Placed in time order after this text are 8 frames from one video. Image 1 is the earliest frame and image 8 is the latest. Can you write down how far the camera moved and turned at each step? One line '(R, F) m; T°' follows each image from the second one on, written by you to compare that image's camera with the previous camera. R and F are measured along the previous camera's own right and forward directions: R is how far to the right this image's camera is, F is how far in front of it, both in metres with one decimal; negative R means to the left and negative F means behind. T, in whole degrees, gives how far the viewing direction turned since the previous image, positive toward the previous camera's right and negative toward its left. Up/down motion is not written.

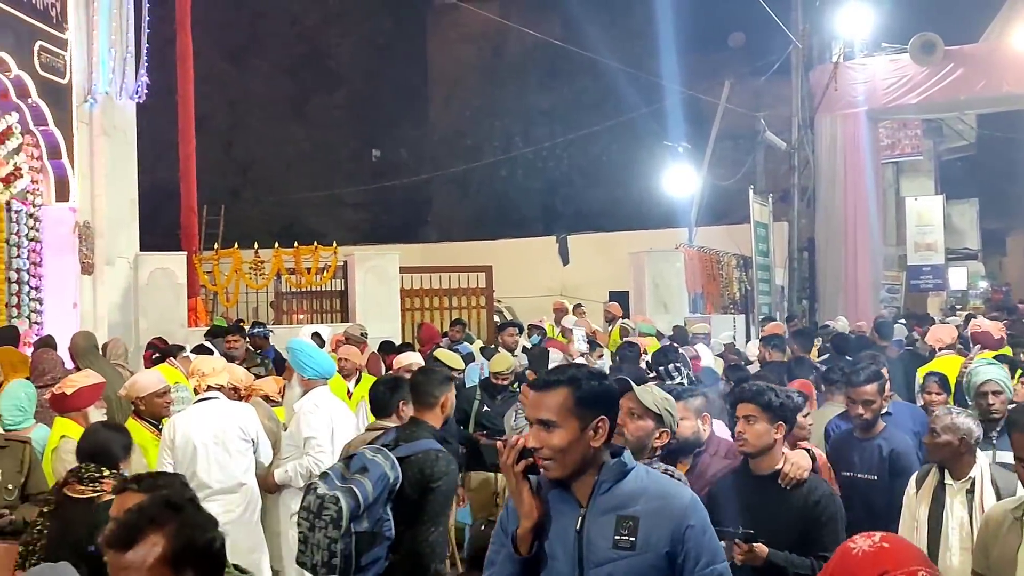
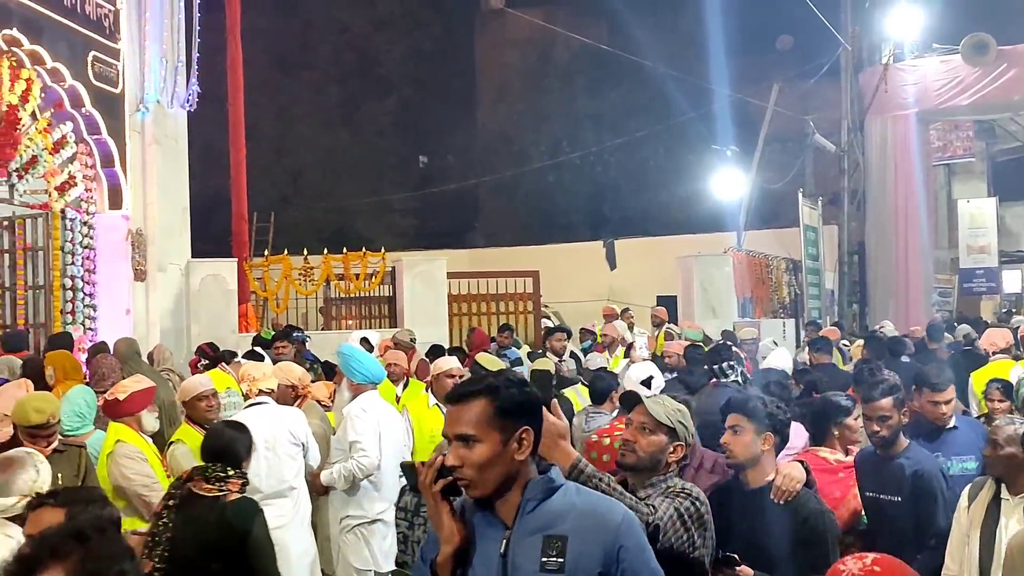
(0.0, 0.0) m; -3°
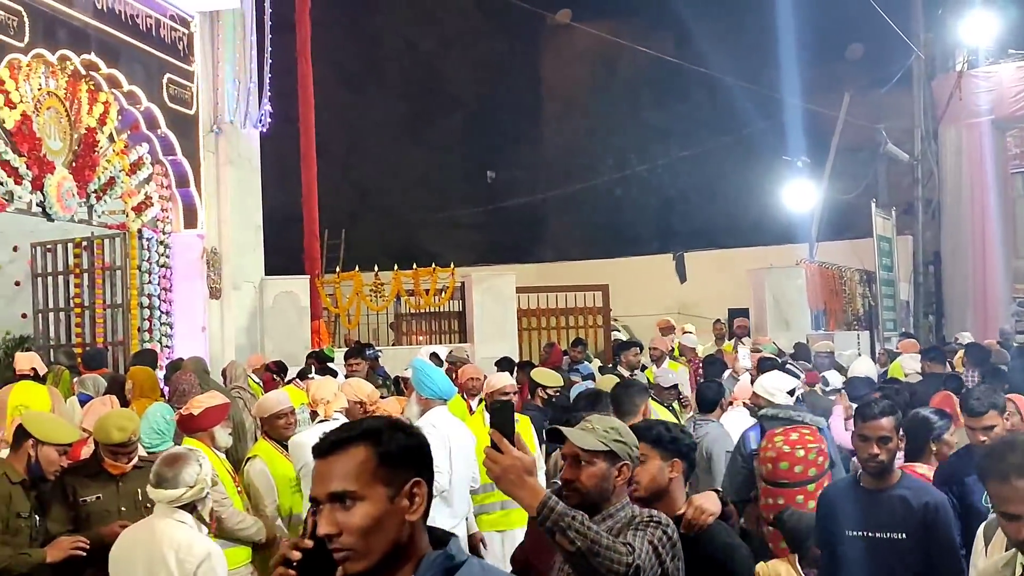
(-0.3, 0.0) m; -2°
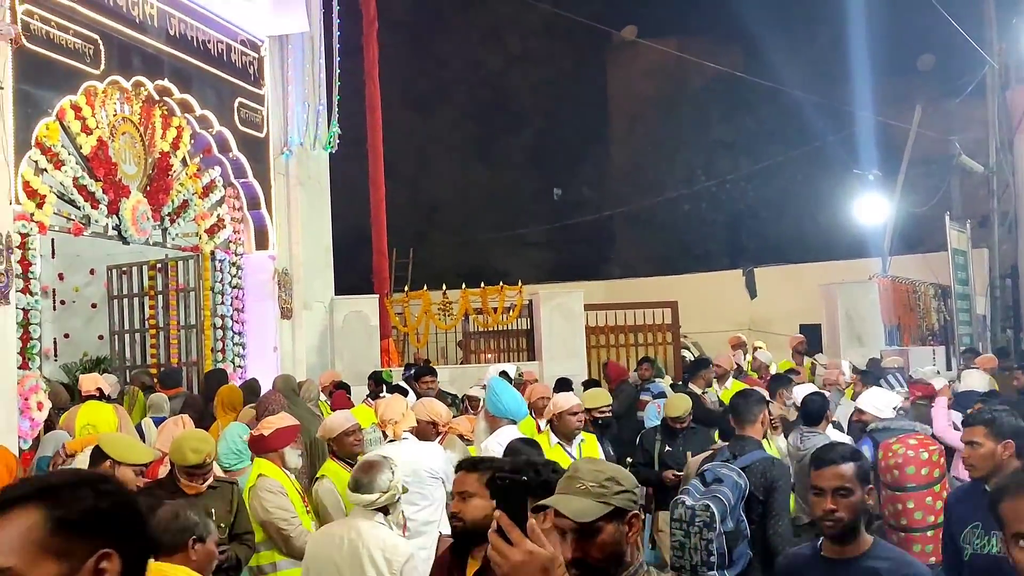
(-0.3, 0.0) m; -2°
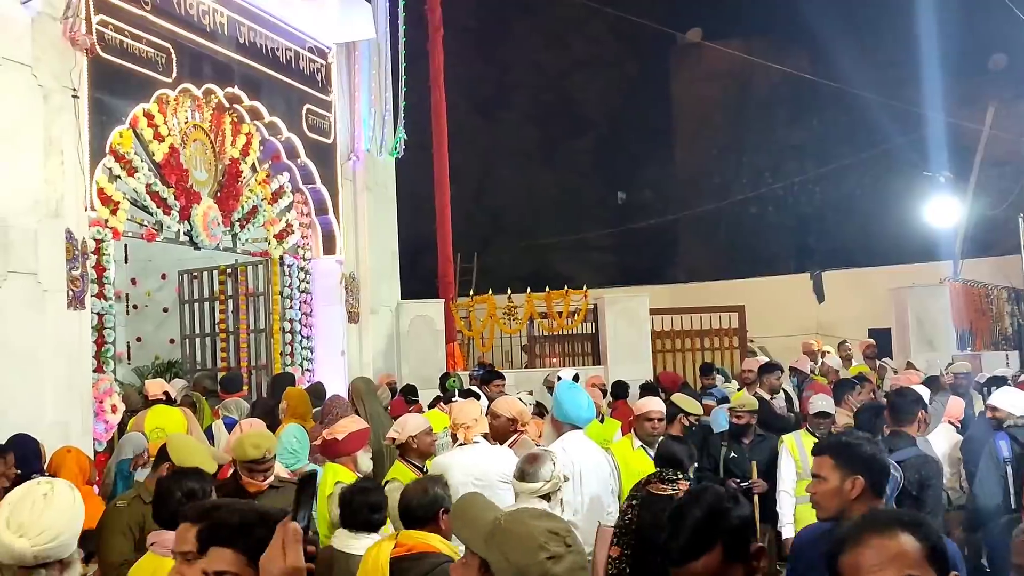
(-0.3, 0.0) m; -2°
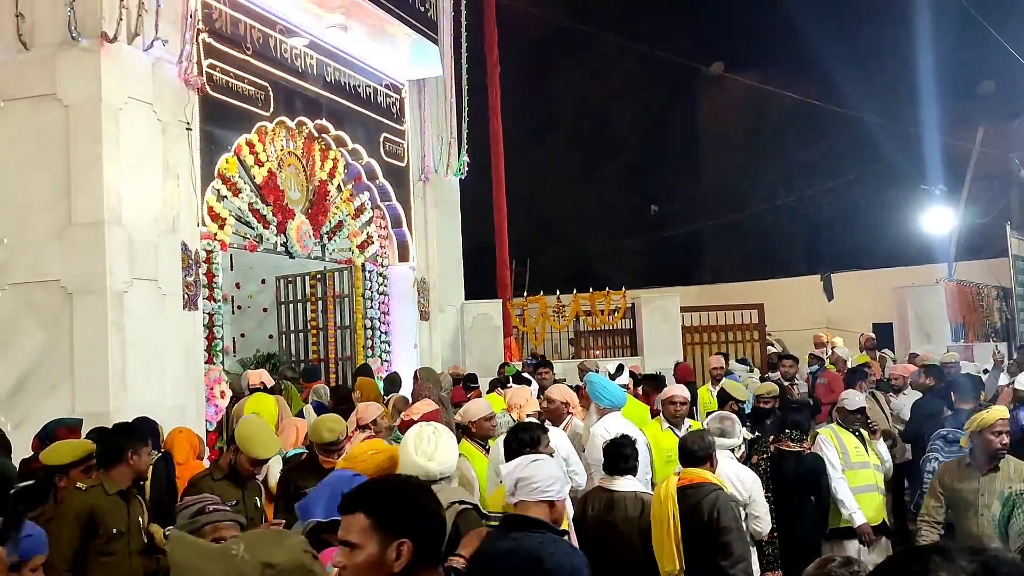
(-0.1, -1.2) m; -2°
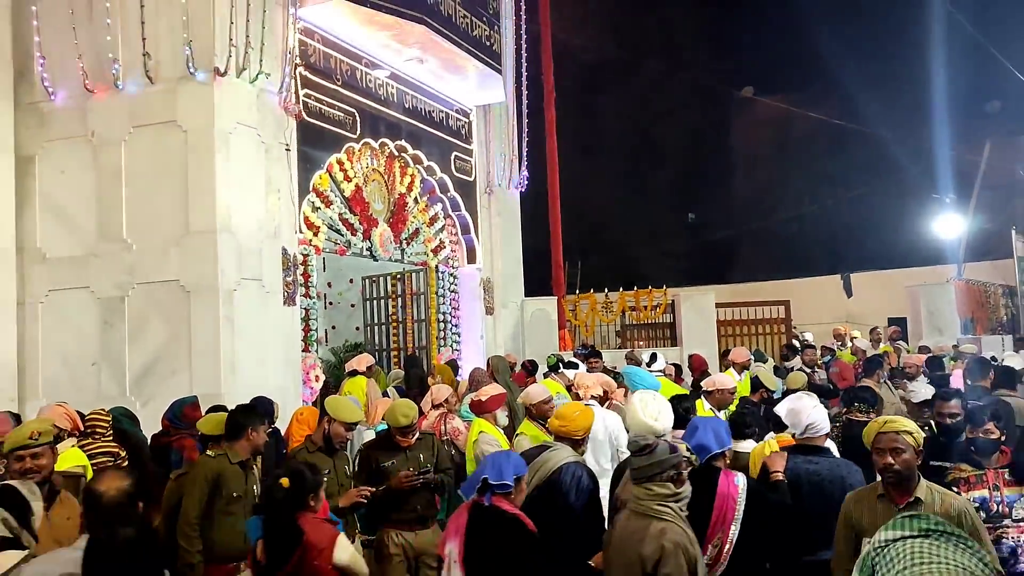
(+0.1, -1.2) m; -4°
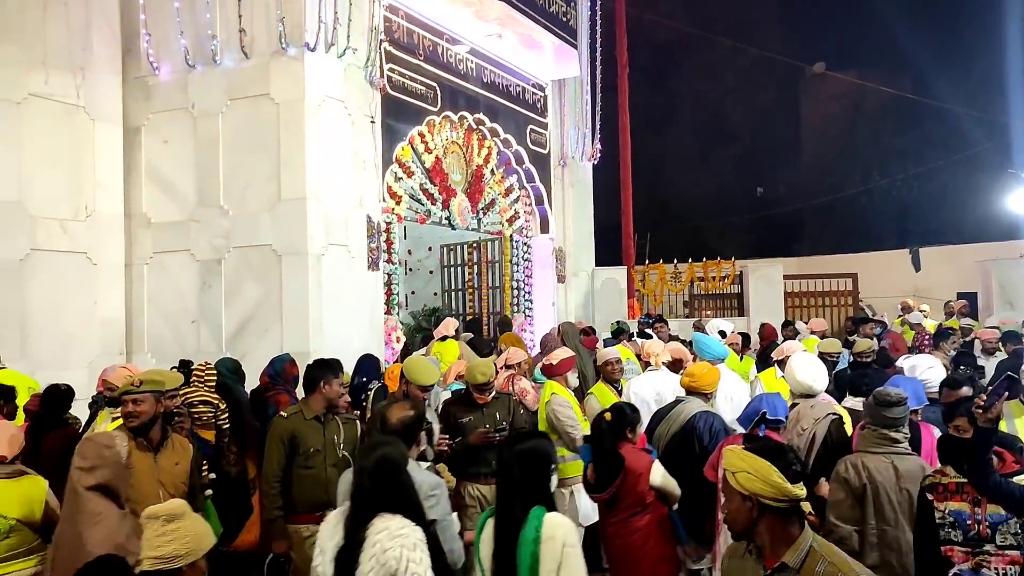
(+0.1, -0.4) m; -5°
